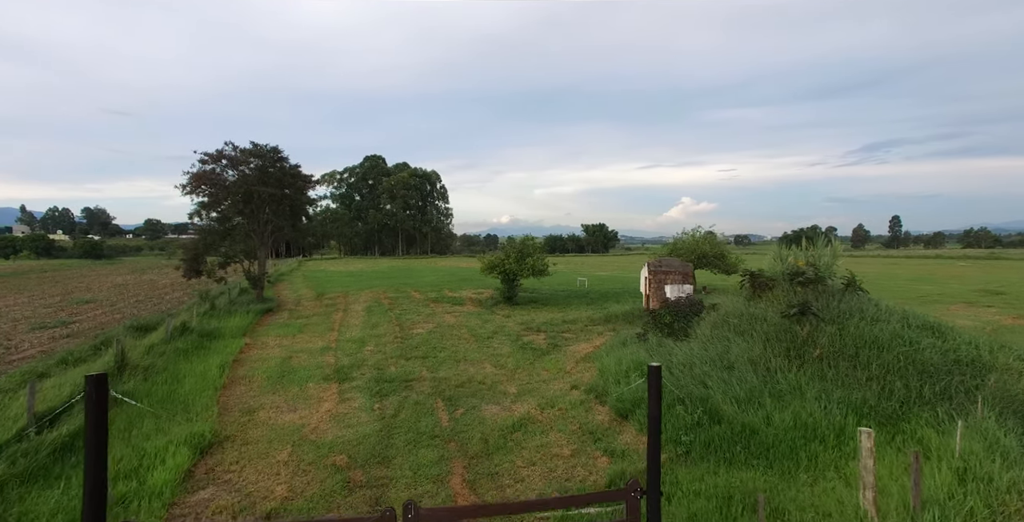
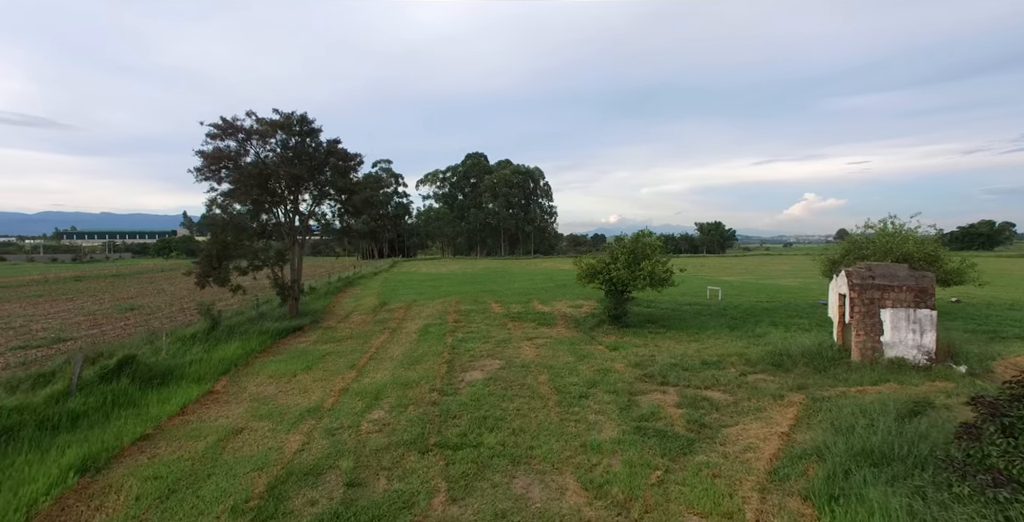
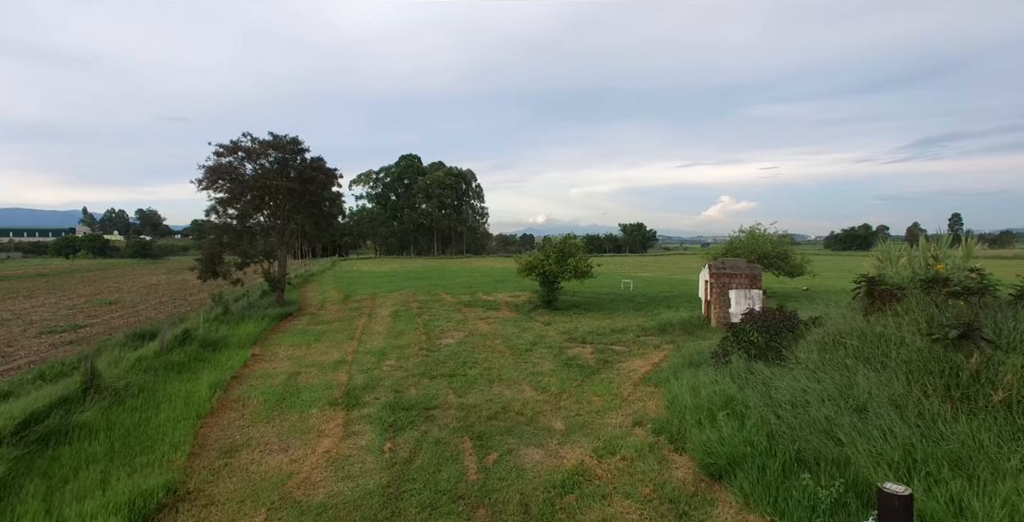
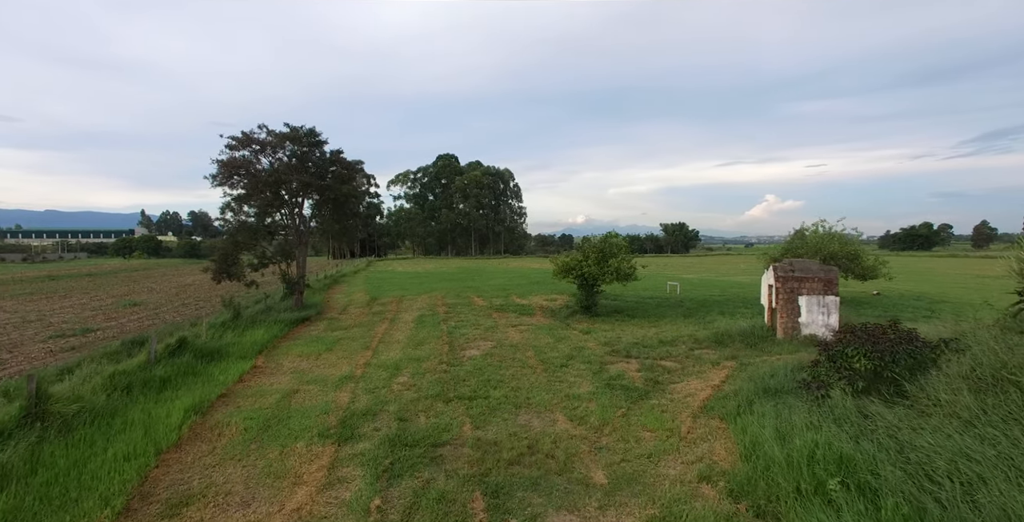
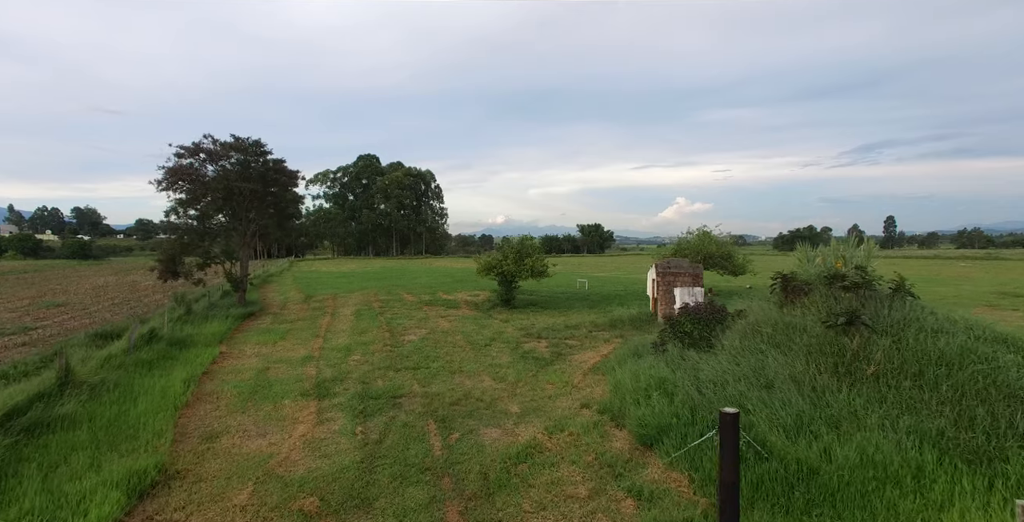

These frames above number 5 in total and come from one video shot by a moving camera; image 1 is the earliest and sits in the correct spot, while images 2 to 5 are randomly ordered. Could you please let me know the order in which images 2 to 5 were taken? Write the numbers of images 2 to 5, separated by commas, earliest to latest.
5, 3, 4, 2
